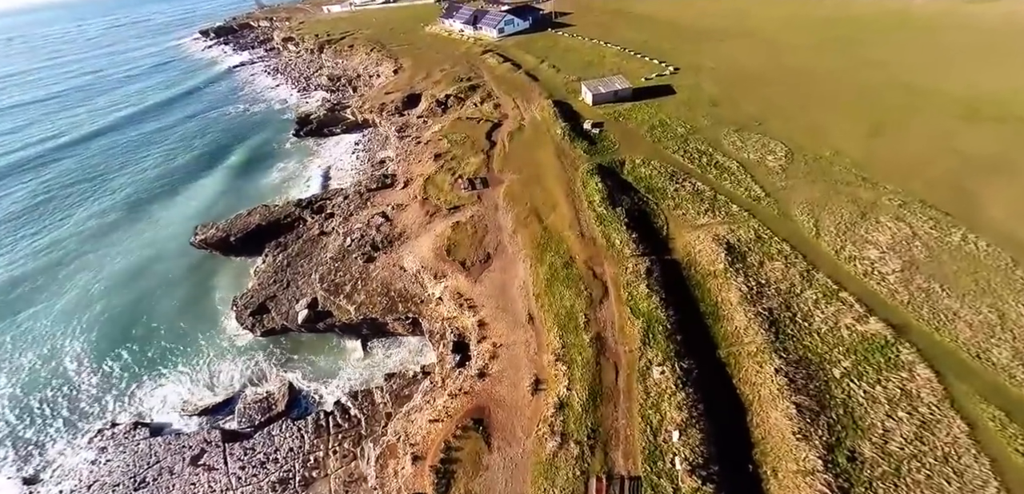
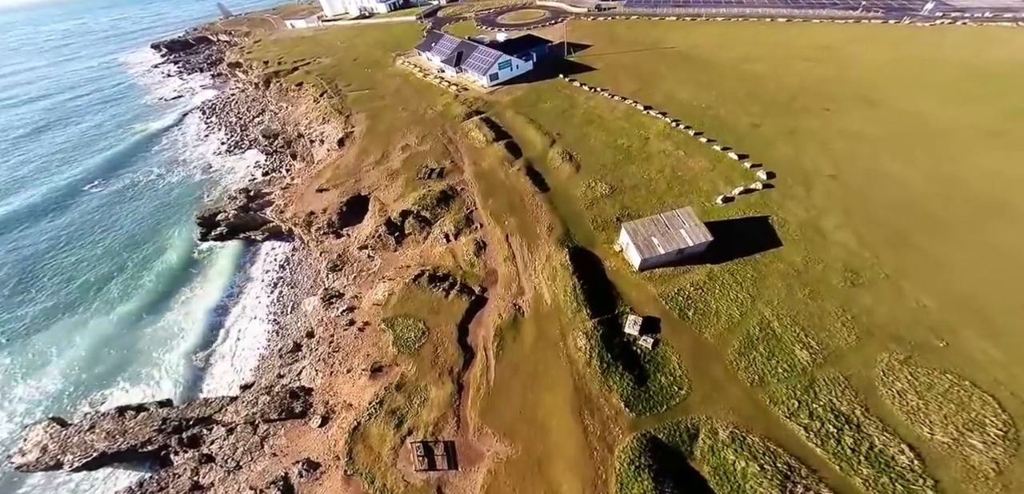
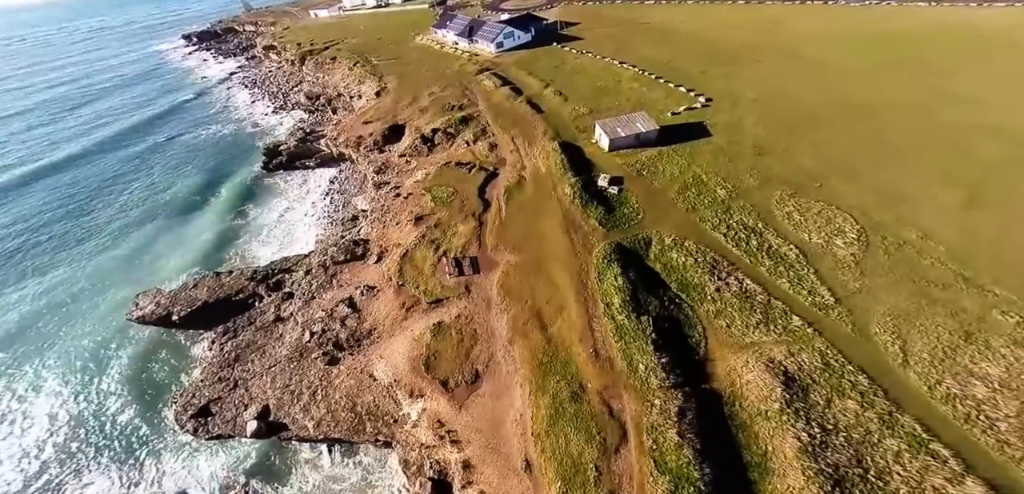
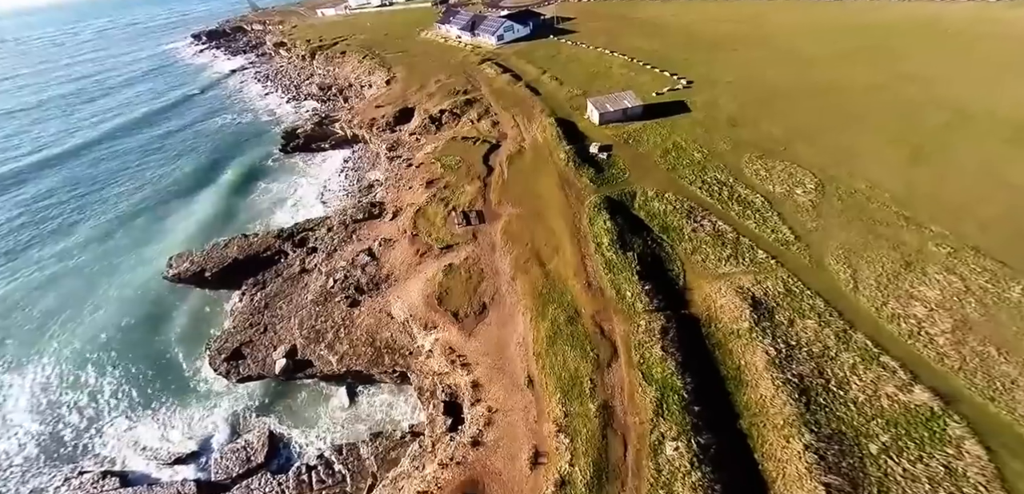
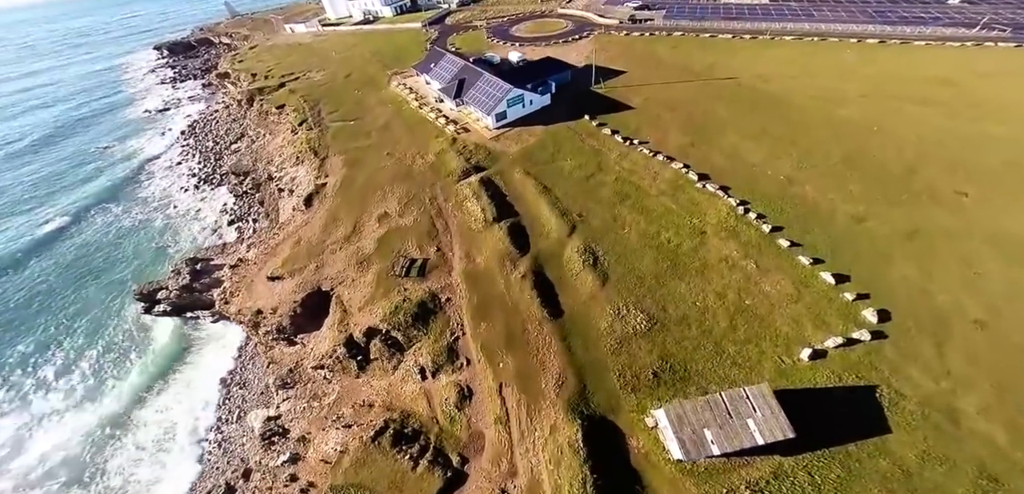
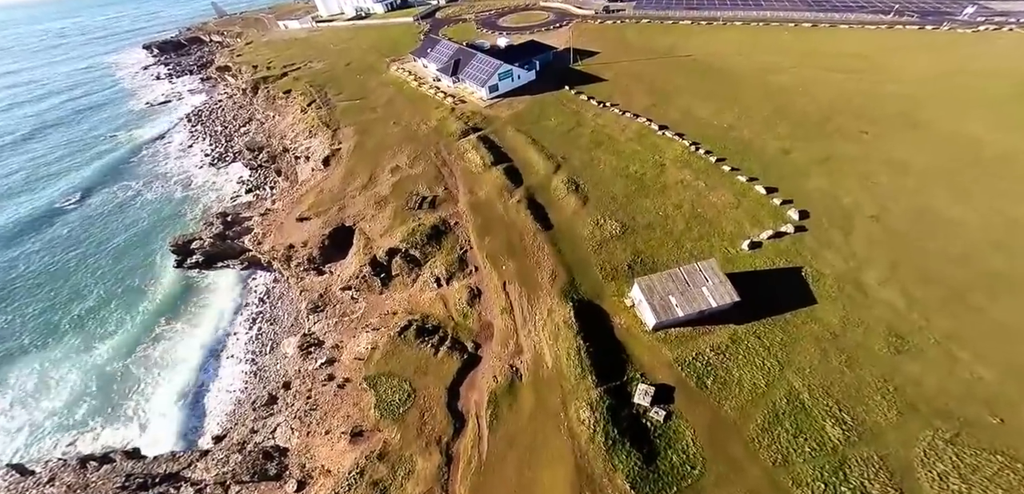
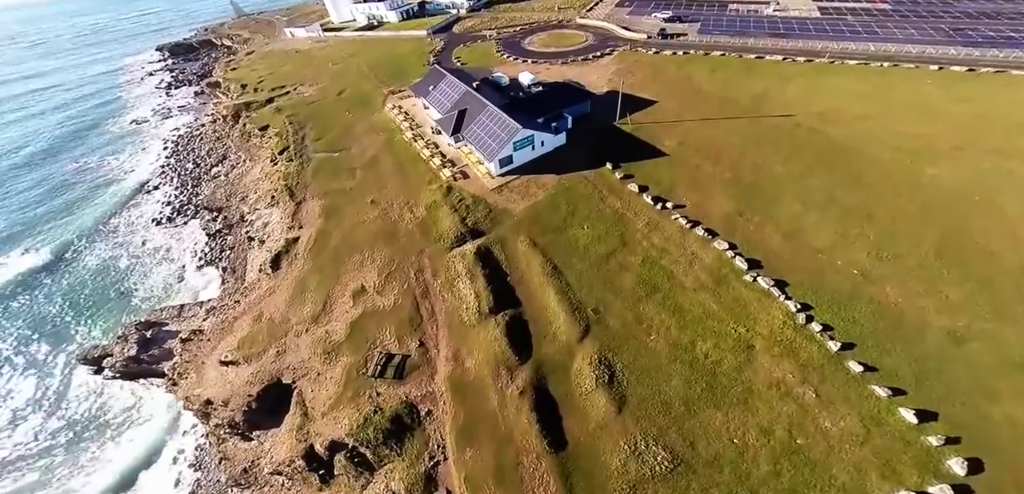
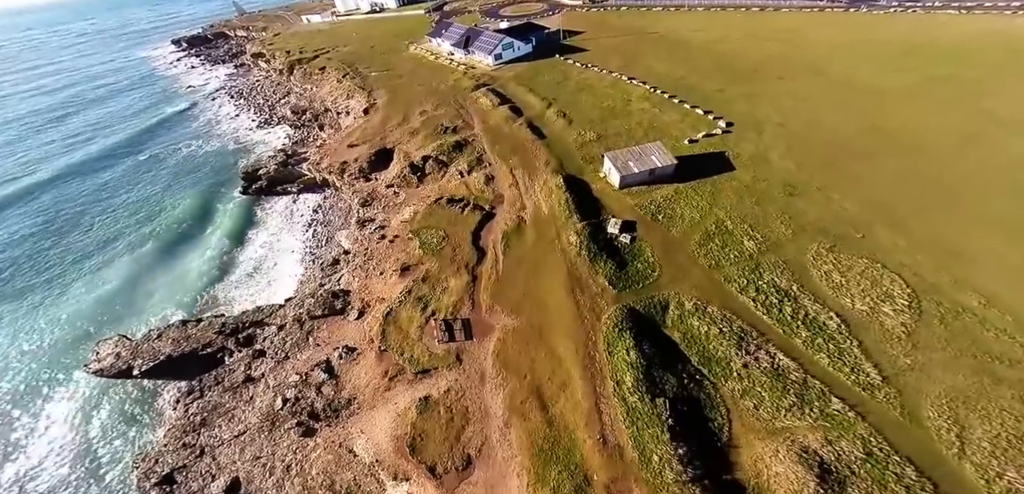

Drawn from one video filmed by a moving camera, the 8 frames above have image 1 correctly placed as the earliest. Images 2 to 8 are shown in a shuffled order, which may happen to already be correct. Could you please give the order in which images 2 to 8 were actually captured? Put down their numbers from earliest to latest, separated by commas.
4, 3, 8, 2, 6, 5, 7
